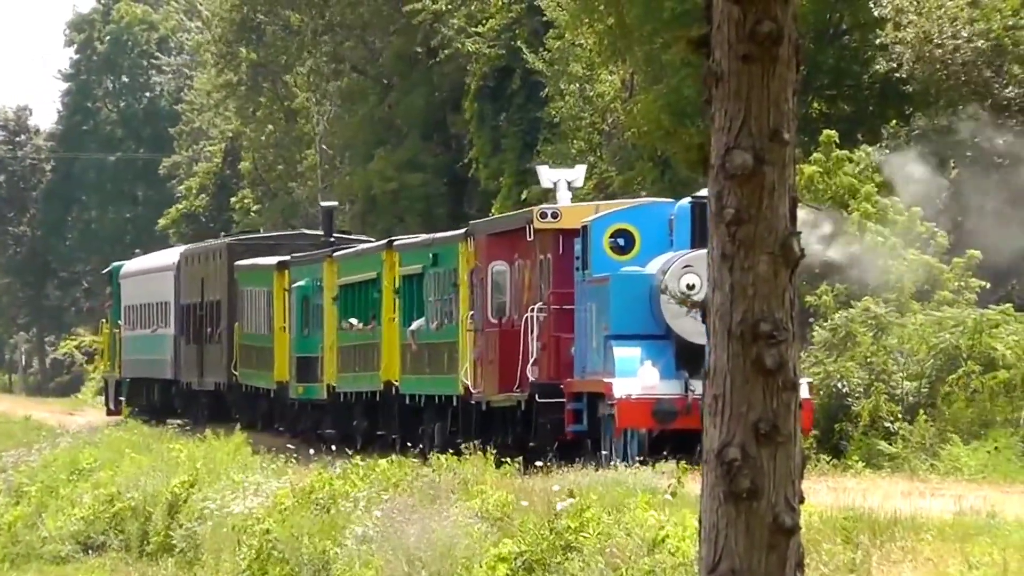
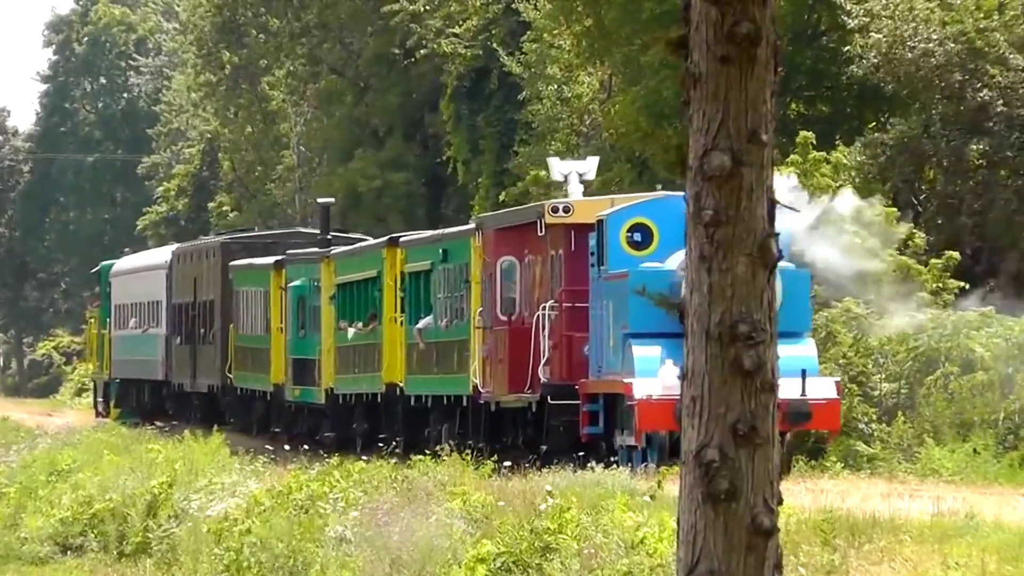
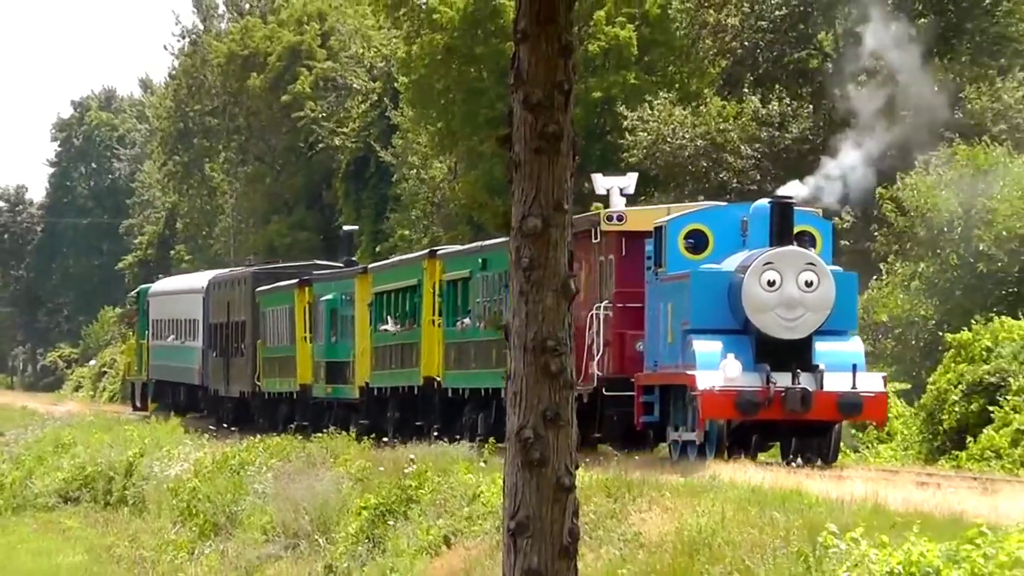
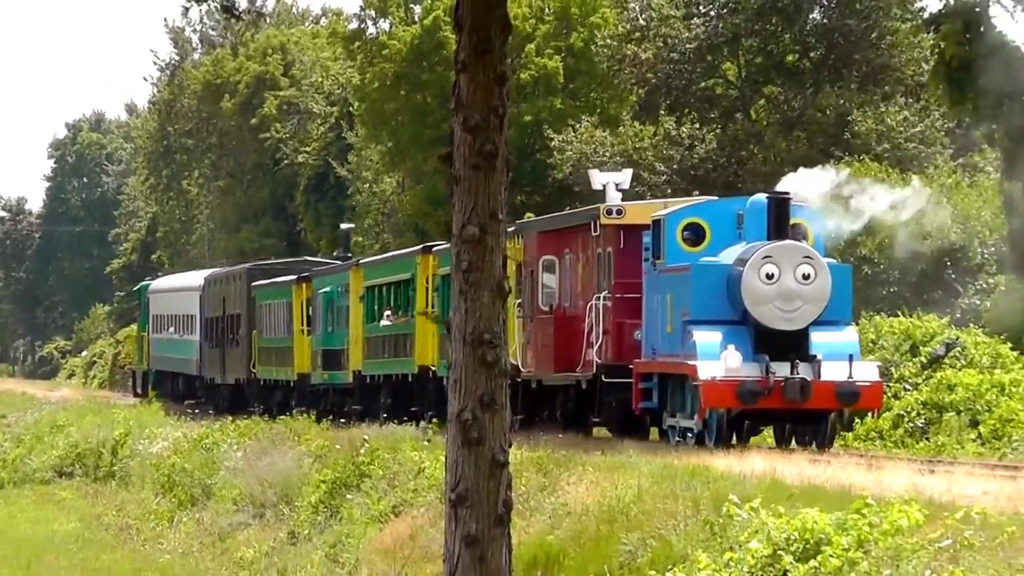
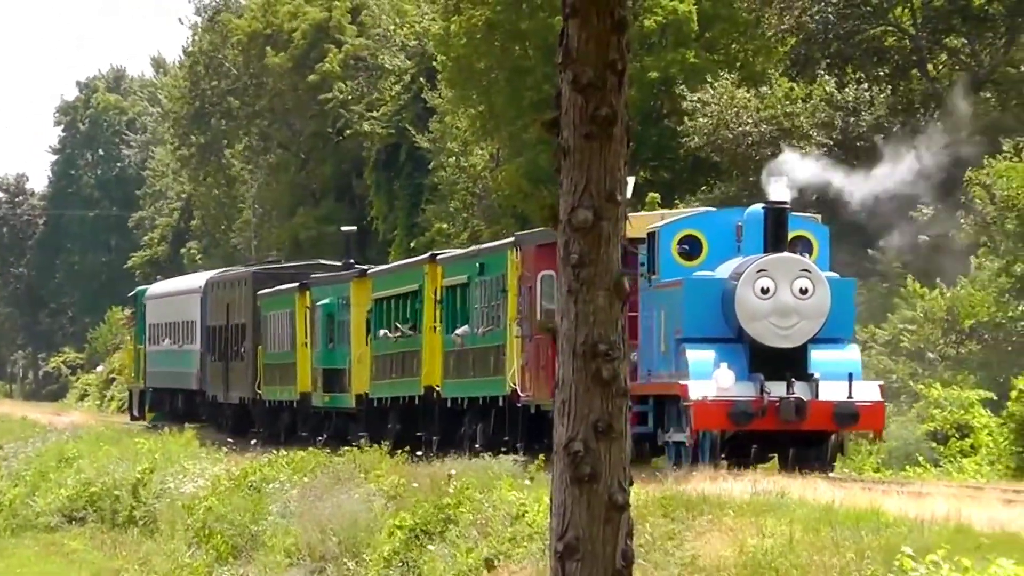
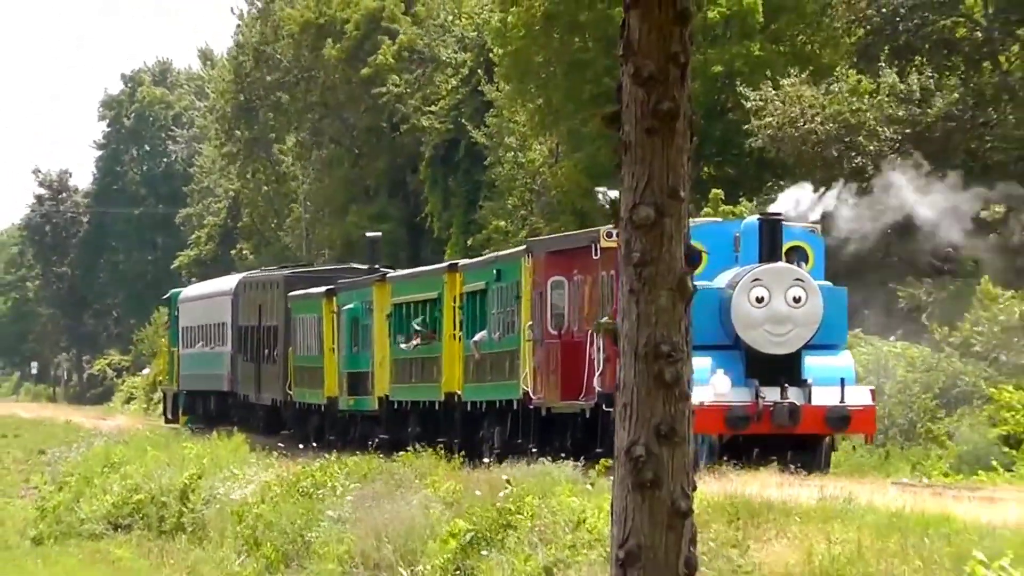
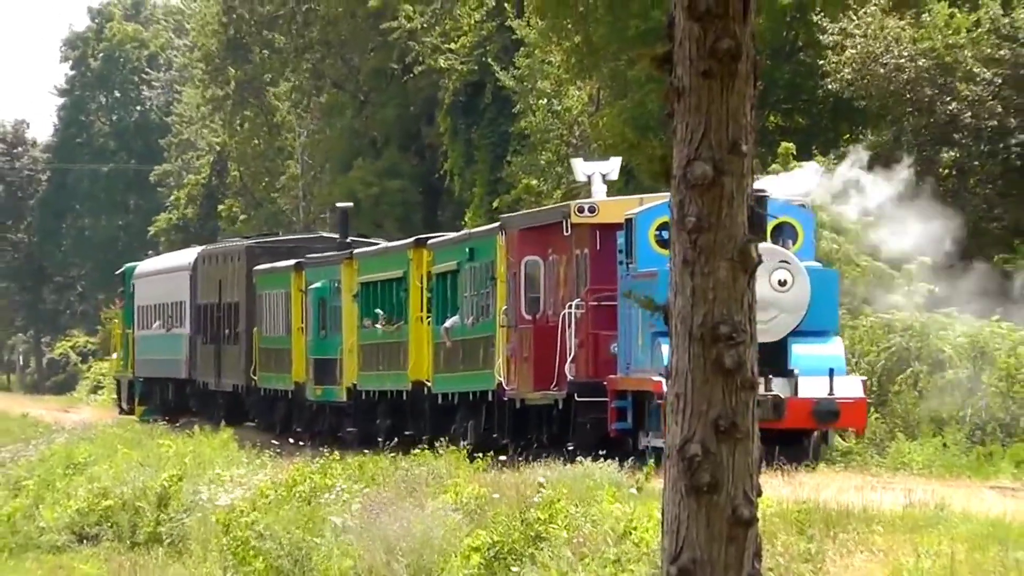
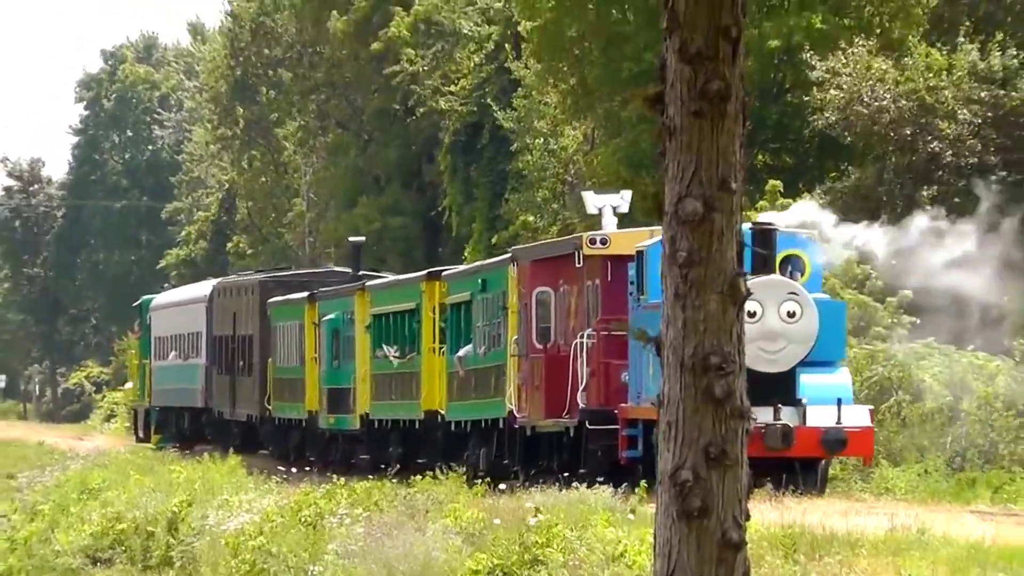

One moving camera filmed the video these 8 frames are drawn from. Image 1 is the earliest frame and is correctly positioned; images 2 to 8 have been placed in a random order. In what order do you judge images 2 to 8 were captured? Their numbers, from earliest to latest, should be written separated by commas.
2, 7, 8, 6, 5, 3, 4
